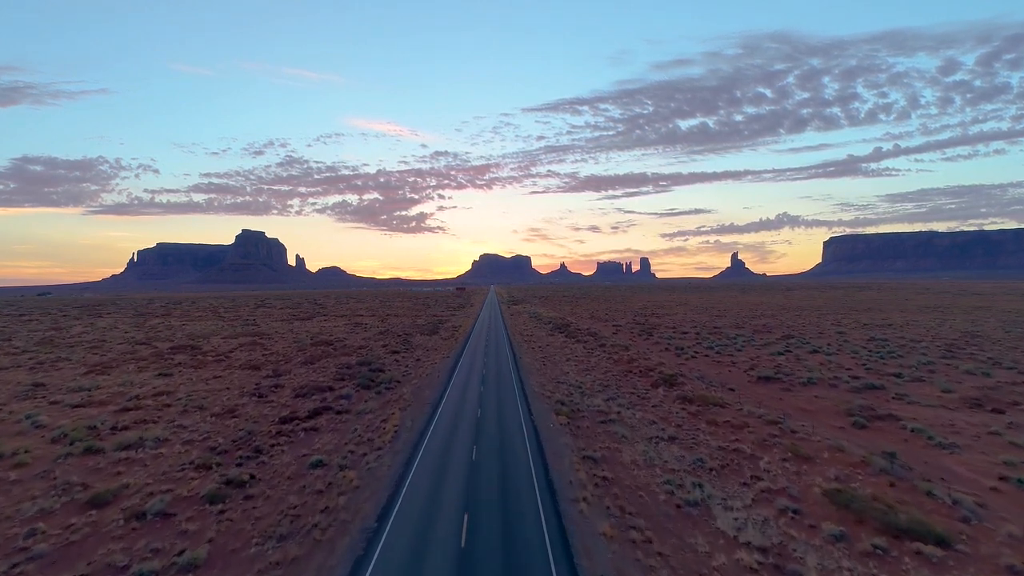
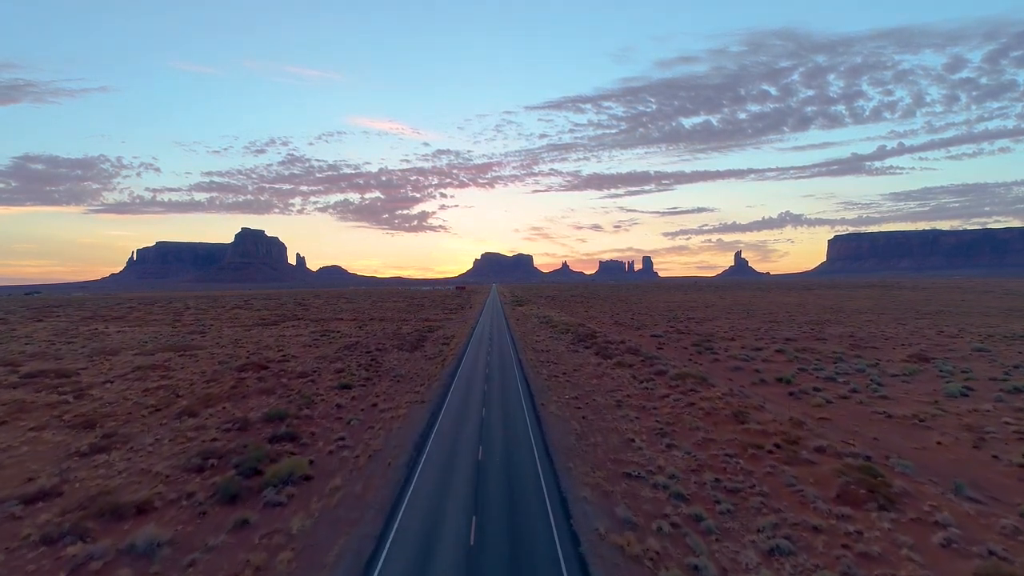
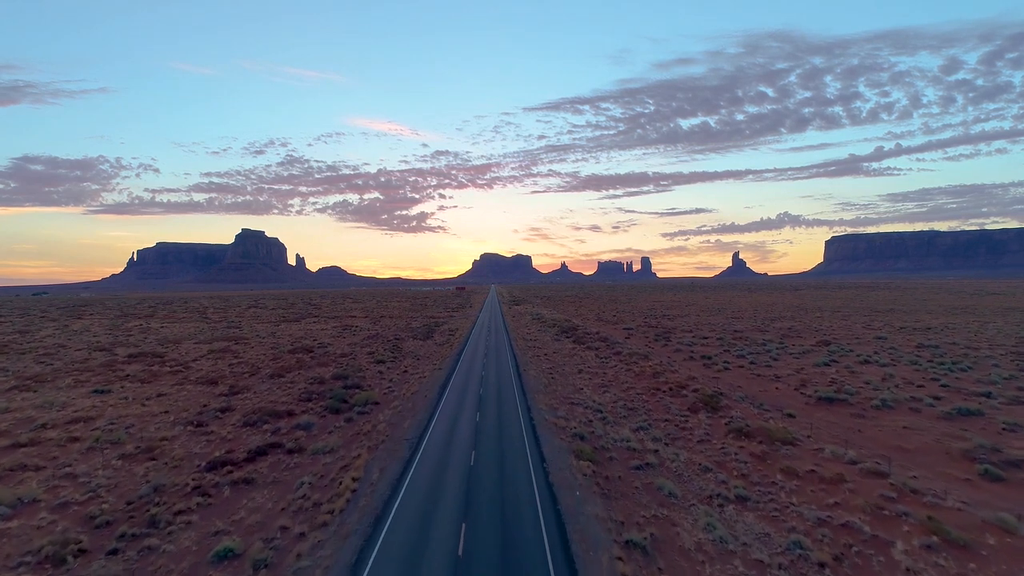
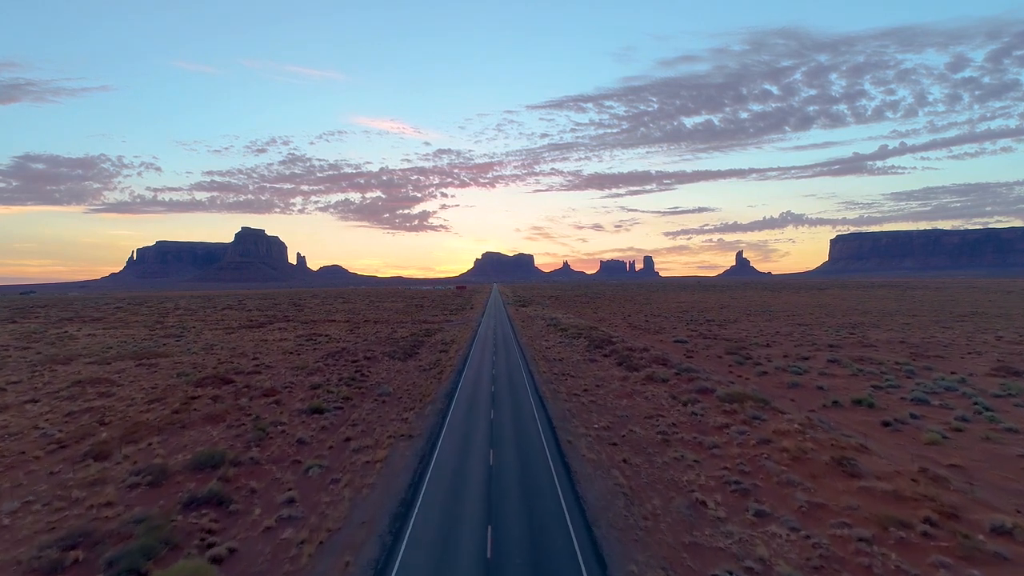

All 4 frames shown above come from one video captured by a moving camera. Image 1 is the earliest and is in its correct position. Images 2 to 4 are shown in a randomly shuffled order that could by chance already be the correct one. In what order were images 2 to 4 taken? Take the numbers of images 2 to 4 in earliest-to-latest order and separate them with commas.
3, 2, 4
